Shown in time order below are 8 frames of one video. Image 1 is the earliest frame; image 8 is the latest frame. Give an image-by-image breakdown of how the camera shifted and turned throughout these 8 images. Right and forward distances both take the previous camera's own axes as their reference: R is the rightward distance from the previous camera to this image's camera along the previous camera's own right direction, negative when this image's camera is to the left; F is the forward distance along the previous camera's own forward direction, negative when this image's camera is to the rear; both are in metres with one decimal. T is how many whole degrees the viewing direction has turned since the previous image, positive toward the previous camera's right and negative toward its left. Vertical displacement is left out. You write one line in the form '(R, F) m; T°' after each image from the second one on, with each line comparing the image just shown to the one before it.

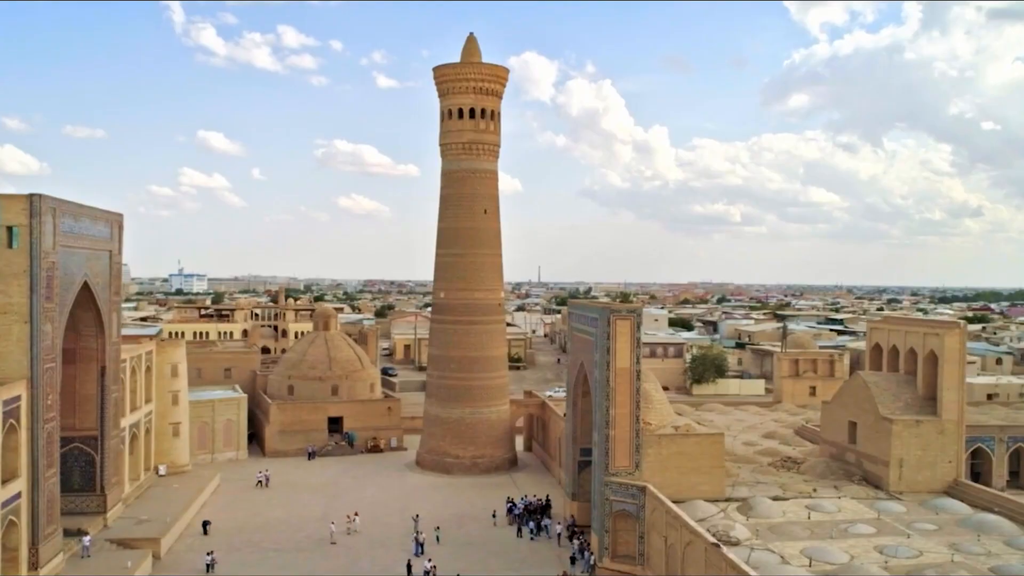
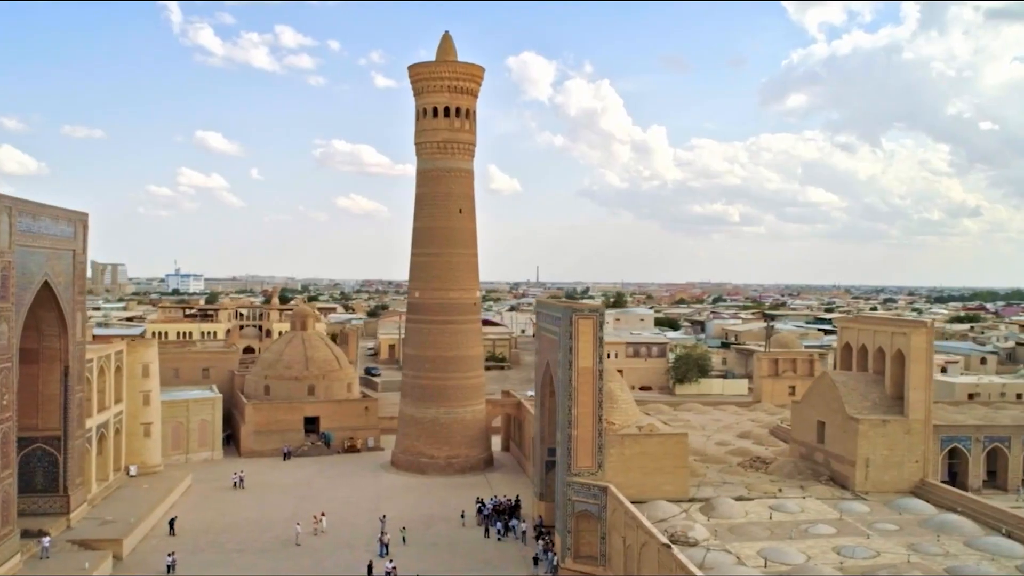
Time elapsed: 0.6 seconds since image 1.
(+0.7, +0.1) m; 0°
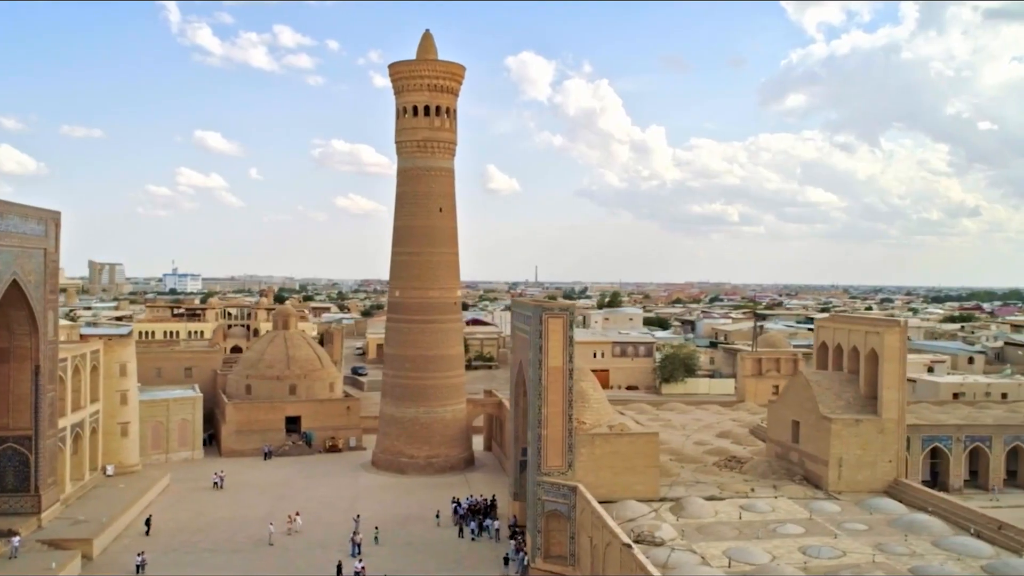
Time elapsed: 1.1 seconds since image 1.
(+0.6, +0.1) m; 0°
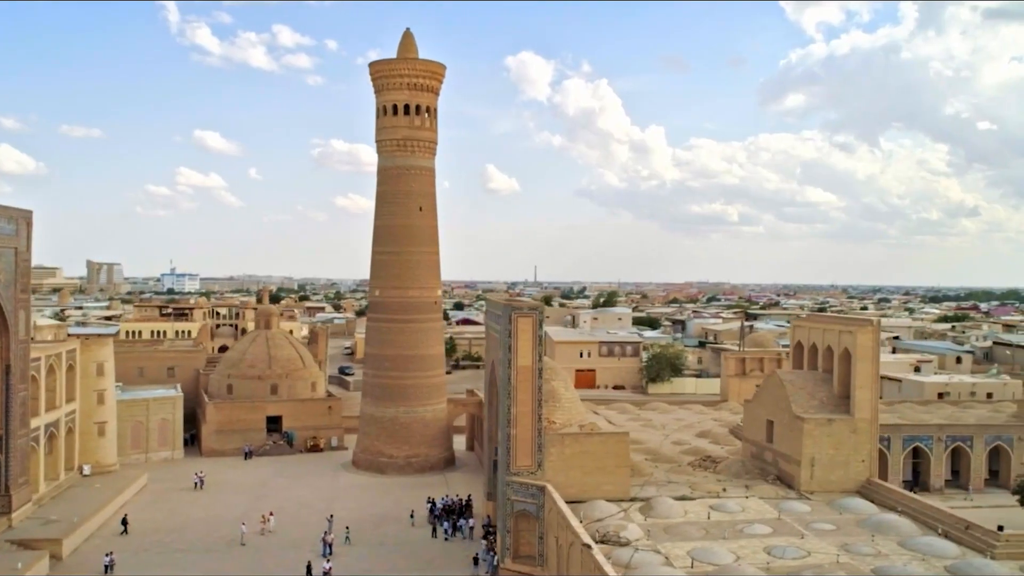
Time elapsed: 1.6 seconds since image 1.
(+0.6, +0.1) m; 0°
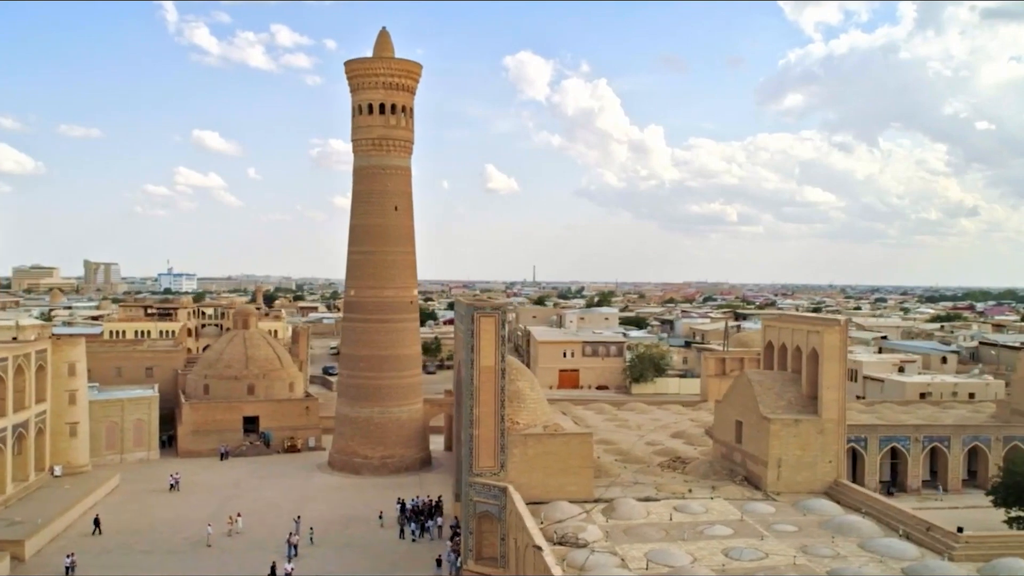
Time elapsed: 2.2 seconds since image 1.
(+0.7, +0.1) m; 0°
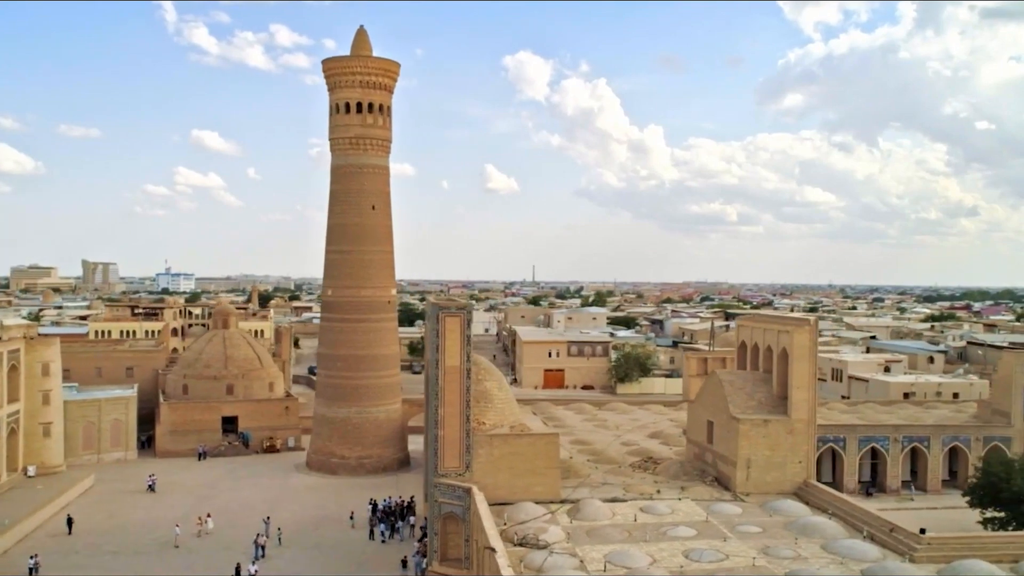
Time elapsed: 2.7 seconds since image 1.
(+0.7, +0.1) m; 0°
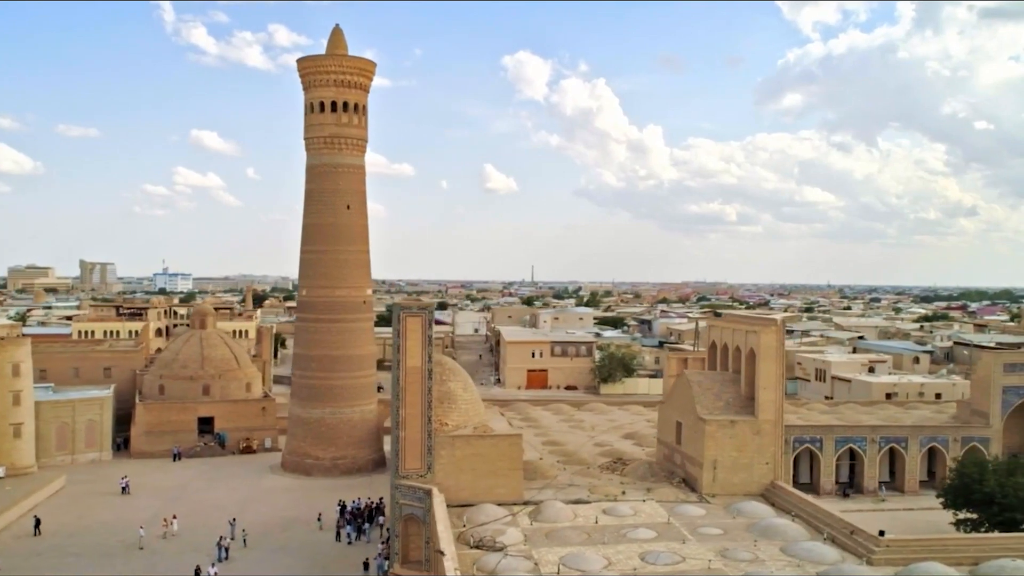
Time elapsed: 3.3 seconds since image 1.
(+0.7, +0.1) m; 0°
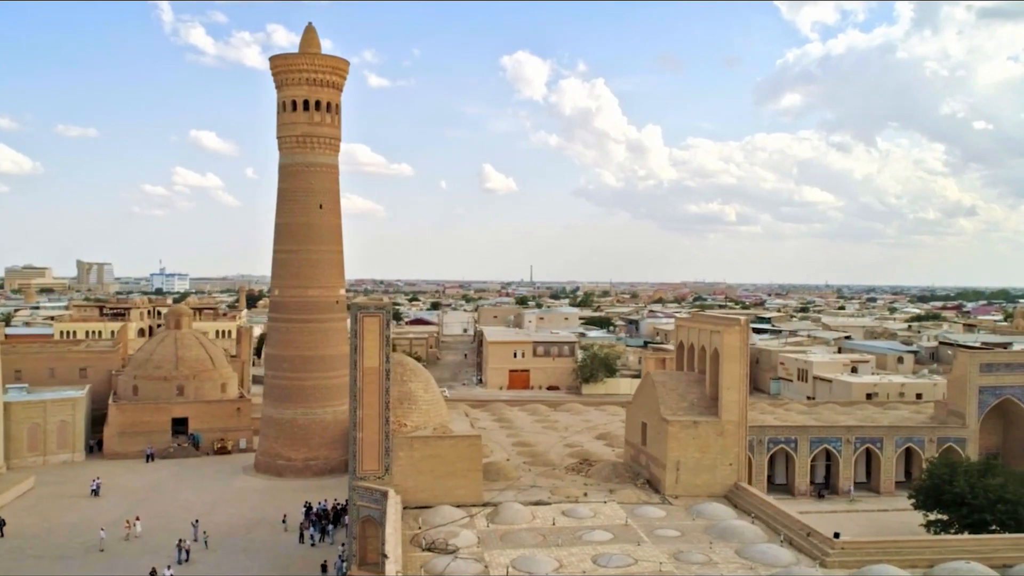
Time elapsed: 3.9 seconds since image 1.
(+0.8, +0.1) m; 0°
